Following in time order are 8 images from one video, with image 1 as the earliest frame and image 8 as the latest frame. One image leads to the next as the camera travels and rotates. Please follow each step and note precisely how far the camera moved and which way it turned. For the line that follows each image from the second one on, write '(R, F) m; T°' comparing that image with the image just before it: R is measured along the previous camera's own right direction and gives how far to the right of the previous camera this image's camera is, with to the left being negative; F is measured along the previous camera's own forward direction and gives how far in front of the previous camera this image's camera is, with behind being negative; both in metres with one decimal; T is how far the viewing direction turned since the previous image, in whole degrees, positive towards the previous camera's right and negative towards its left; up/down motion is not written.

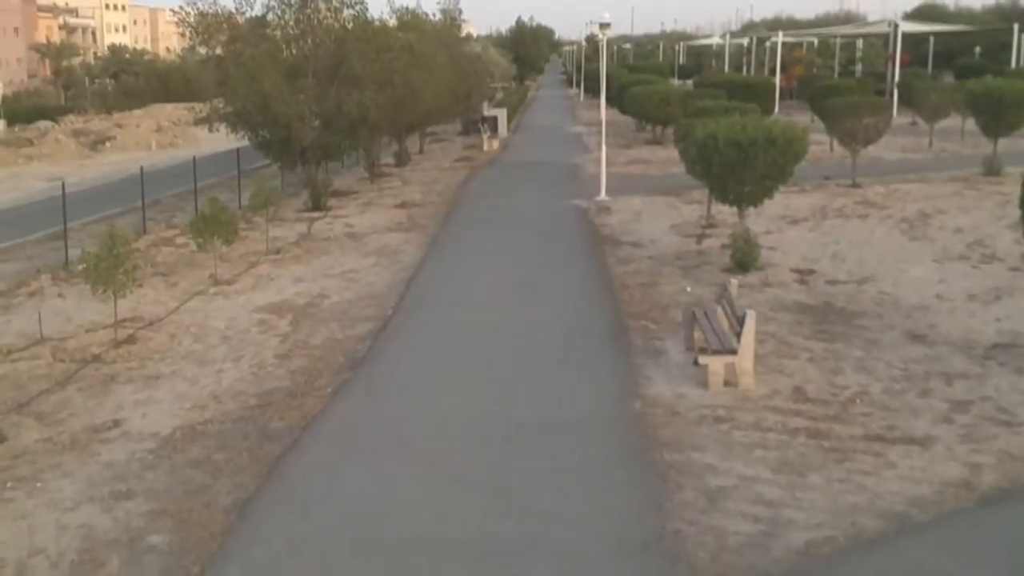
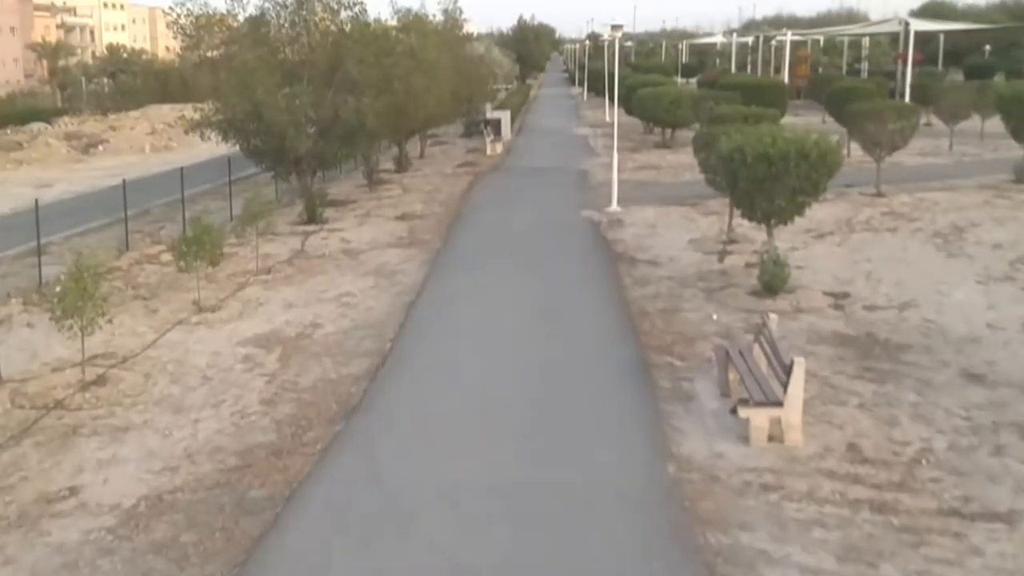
(-0.1, +1.2) m; 0°
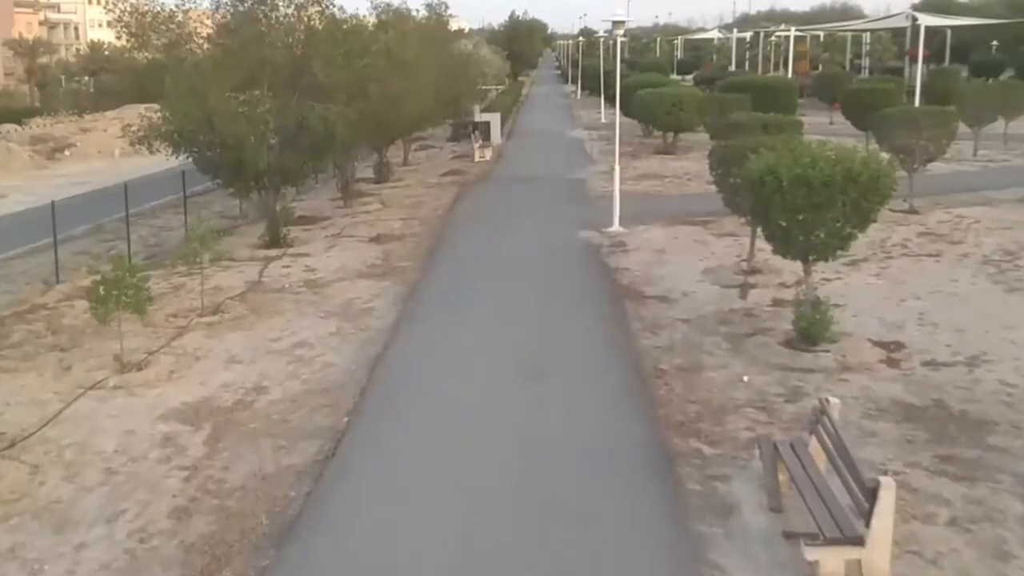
(+0.1, +2.3) m; 0°
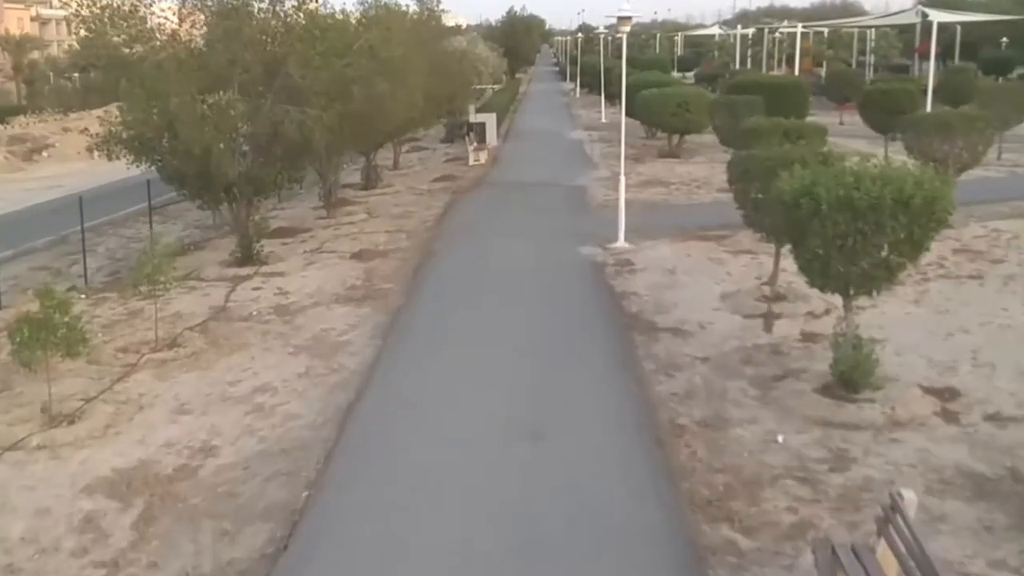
(0.0, +1.6) m; 0°
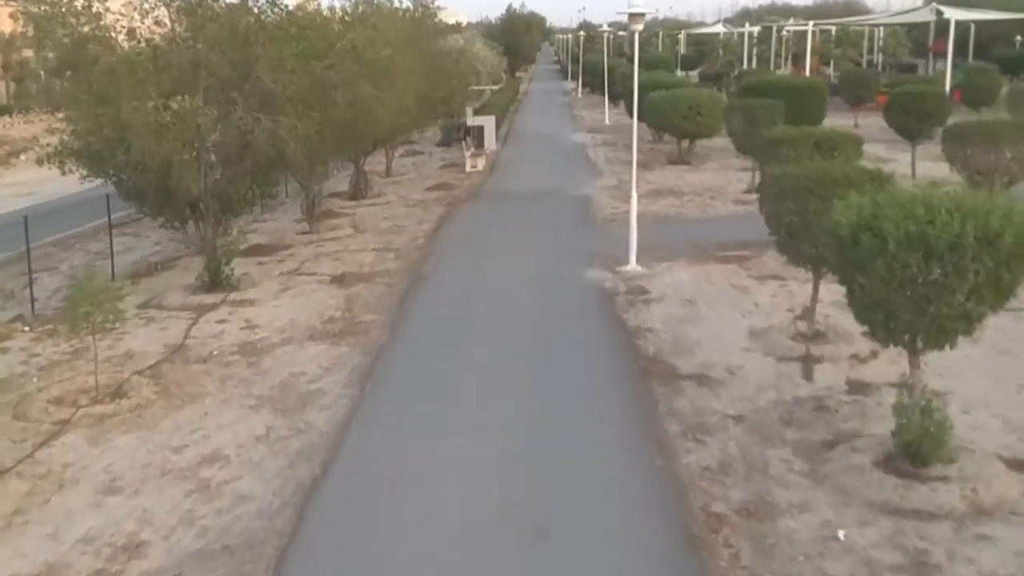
(0.0, +1.7) m; 0°
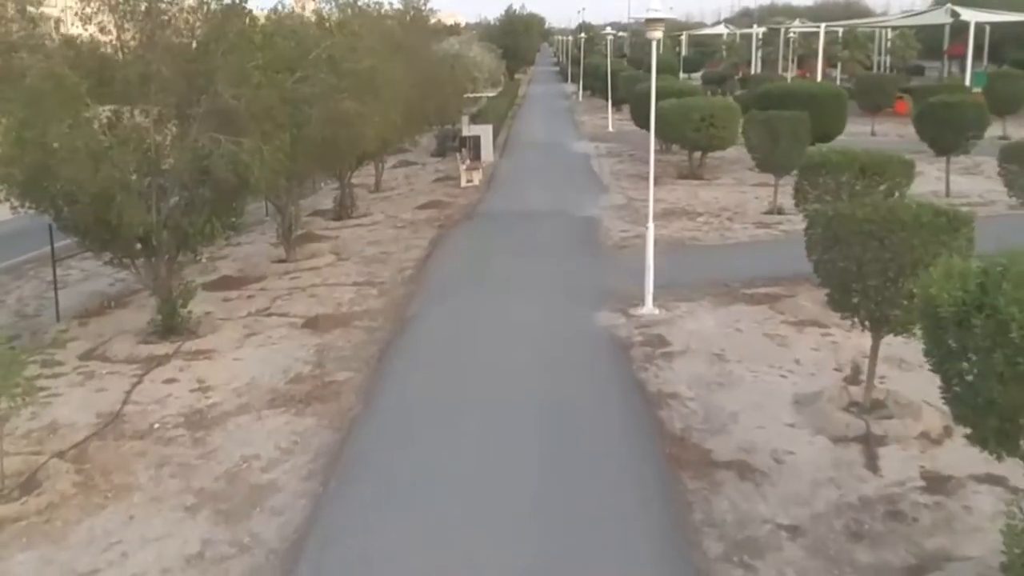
(0.0, +1.9) m; 0°
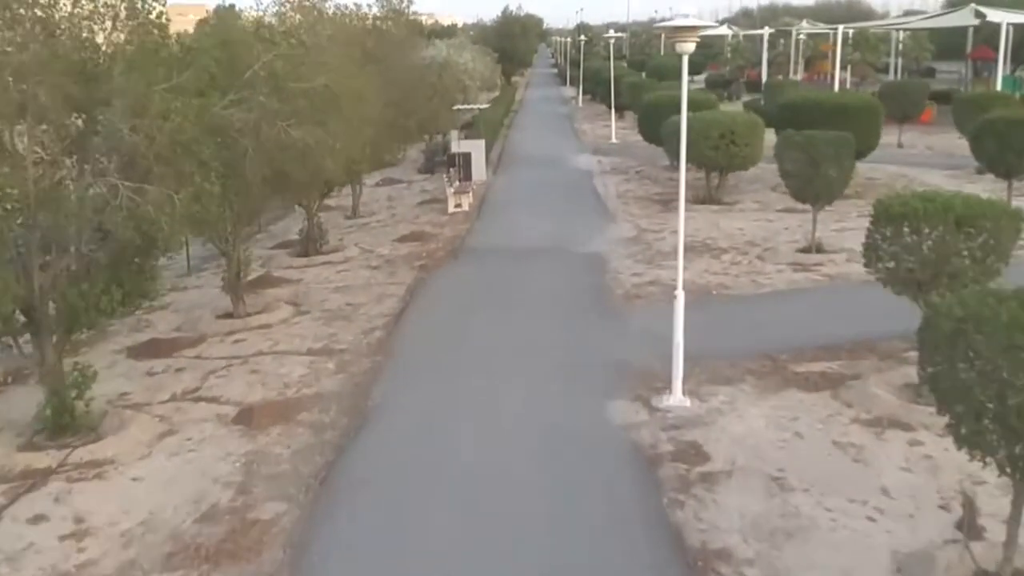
(+0.1, +2.9) m; 0°
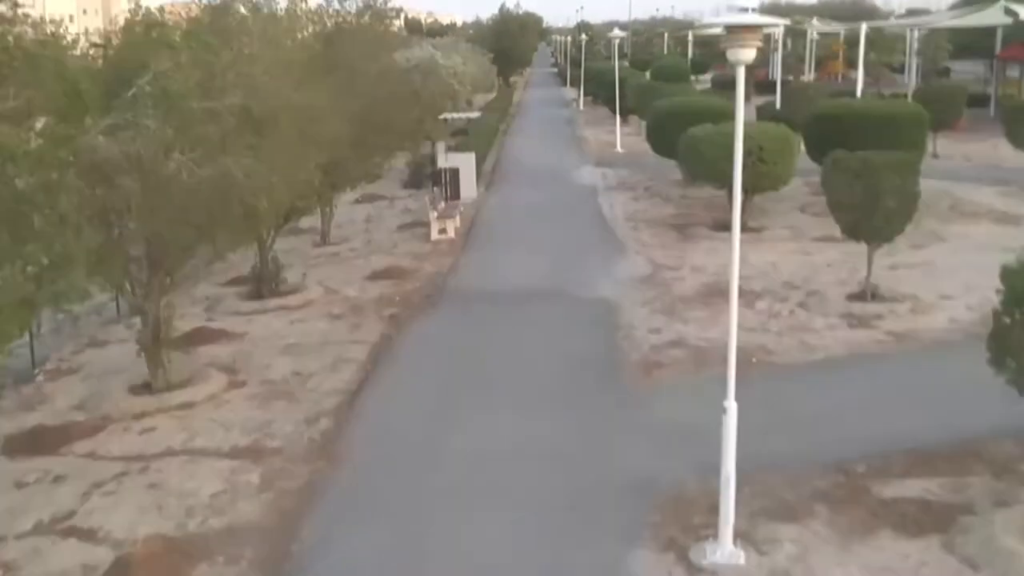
(+0.1, +3.0) m; 0°
